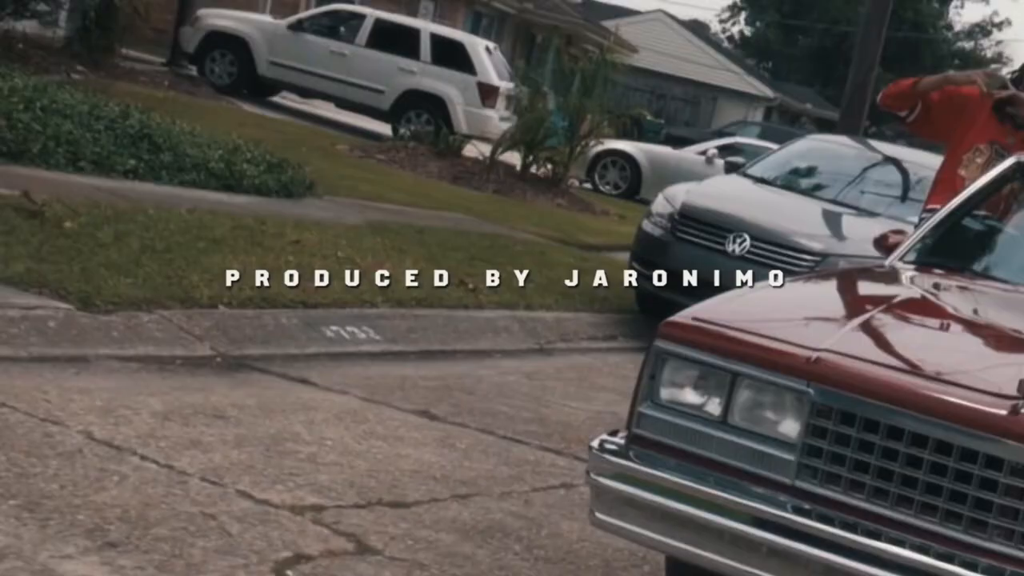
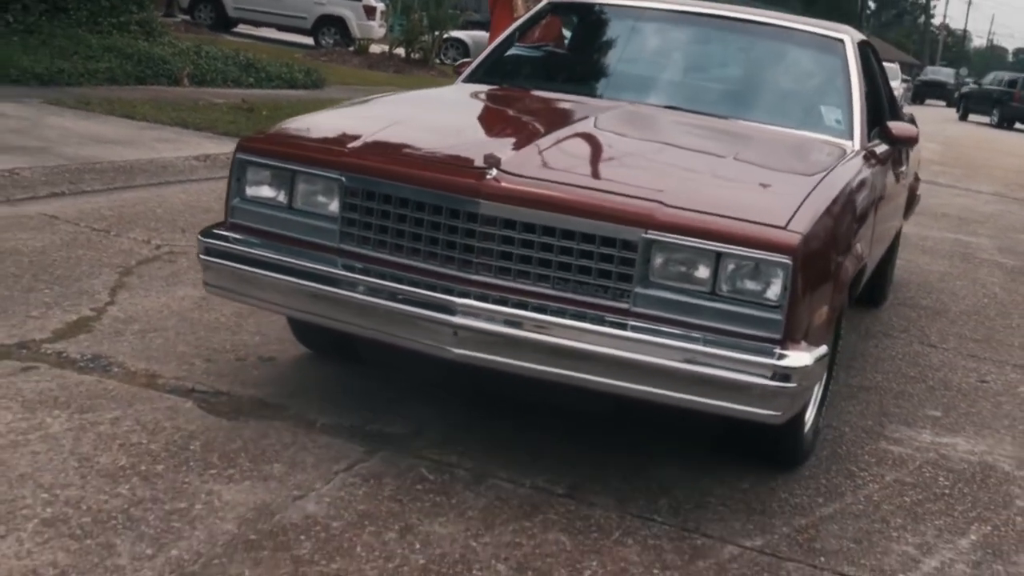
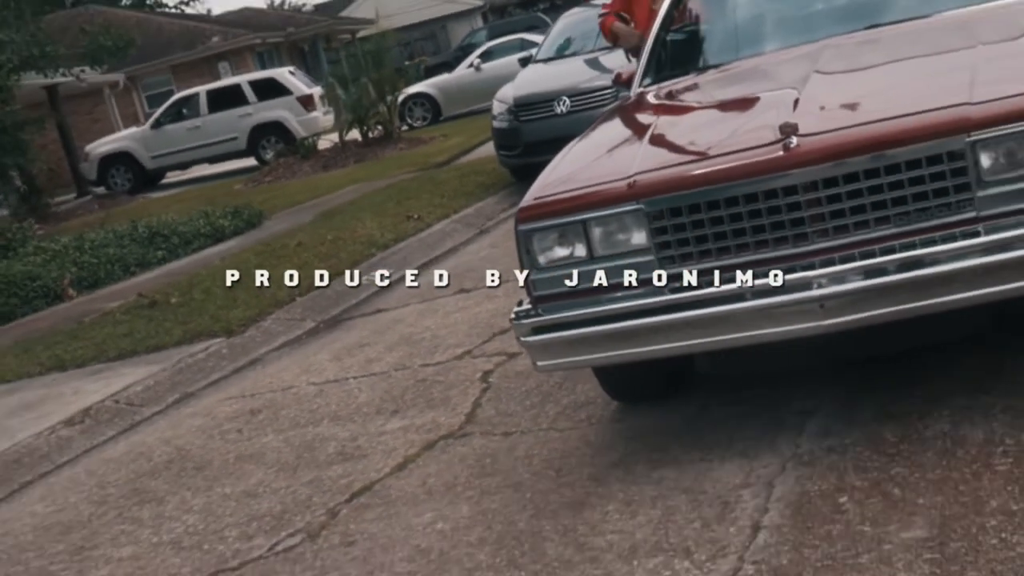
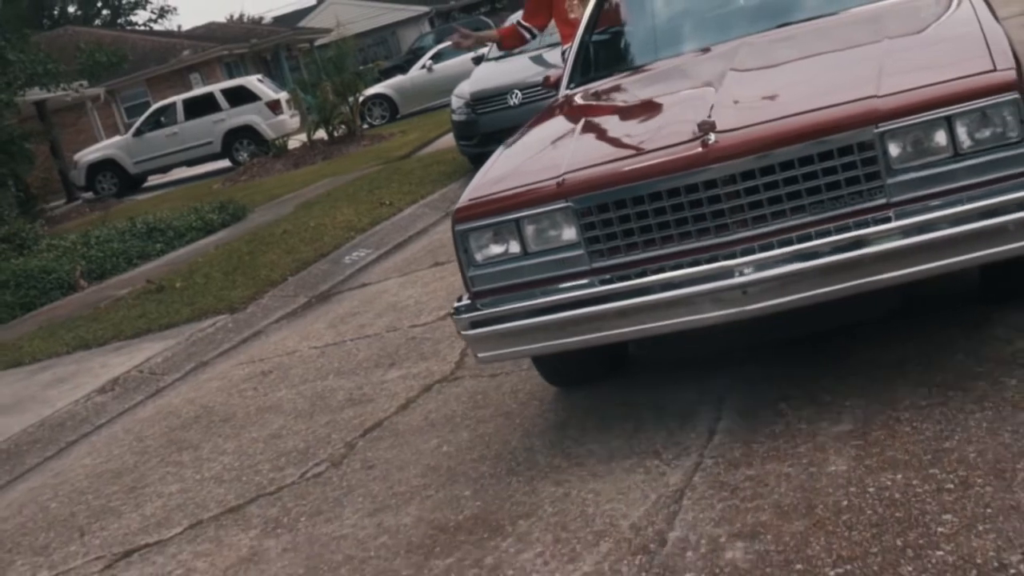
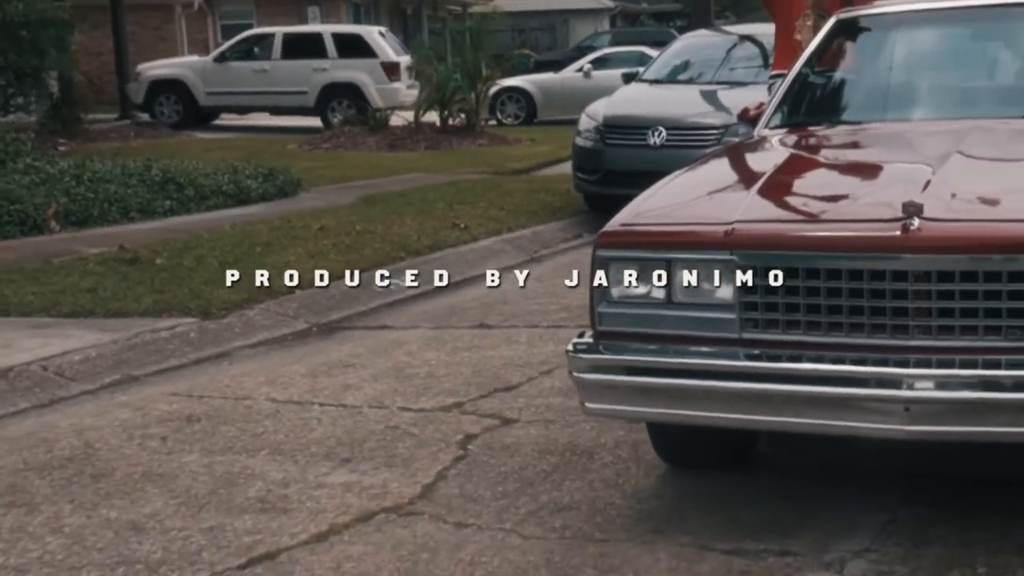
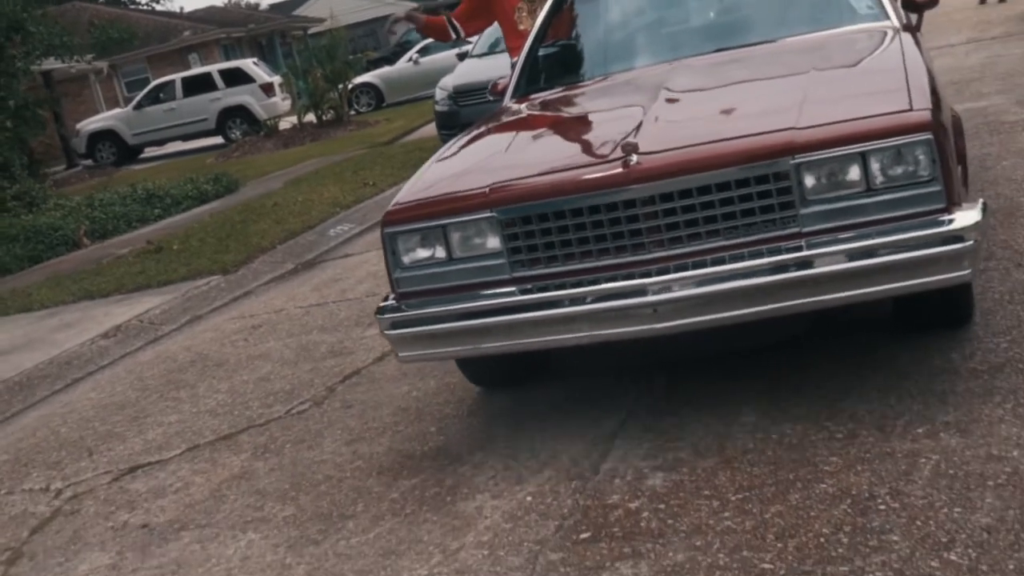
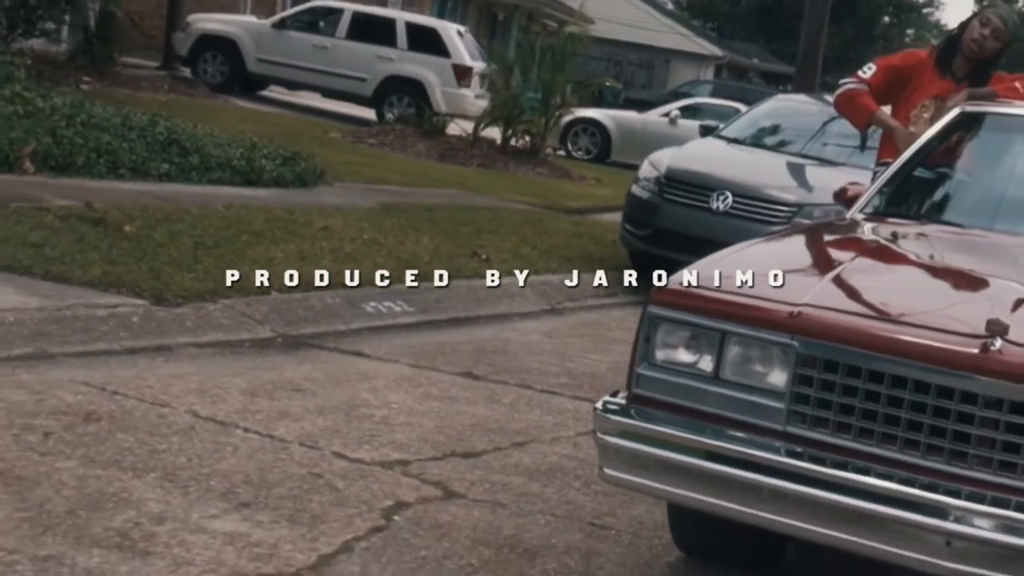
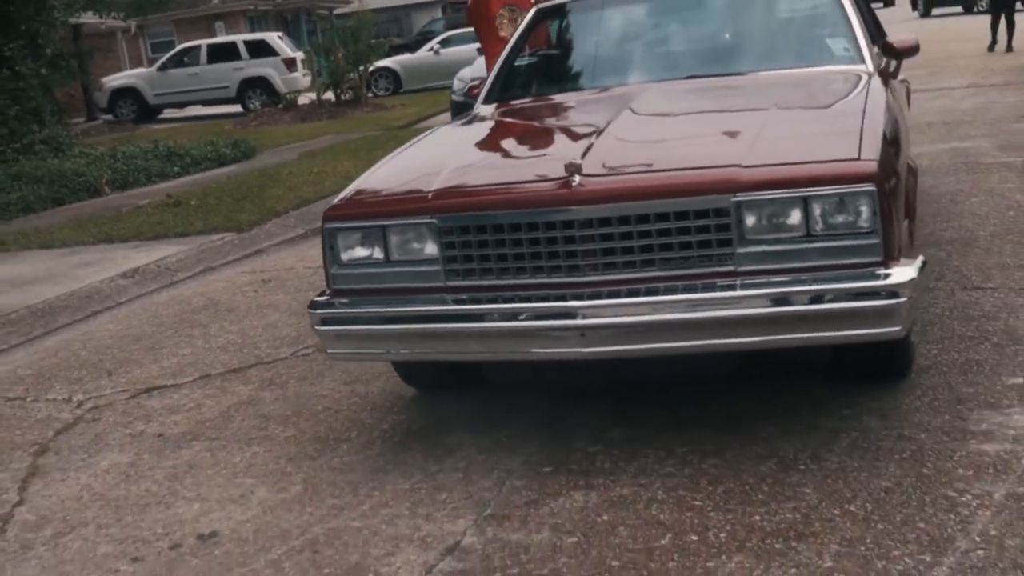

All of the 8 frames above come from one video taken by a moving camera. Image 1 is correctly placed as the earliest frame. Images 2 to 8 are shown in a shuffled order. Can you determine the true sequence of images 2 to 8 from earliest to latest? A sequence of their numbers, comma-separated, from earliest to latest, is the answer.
7, 5, 3, 4, 6, 8, 2
